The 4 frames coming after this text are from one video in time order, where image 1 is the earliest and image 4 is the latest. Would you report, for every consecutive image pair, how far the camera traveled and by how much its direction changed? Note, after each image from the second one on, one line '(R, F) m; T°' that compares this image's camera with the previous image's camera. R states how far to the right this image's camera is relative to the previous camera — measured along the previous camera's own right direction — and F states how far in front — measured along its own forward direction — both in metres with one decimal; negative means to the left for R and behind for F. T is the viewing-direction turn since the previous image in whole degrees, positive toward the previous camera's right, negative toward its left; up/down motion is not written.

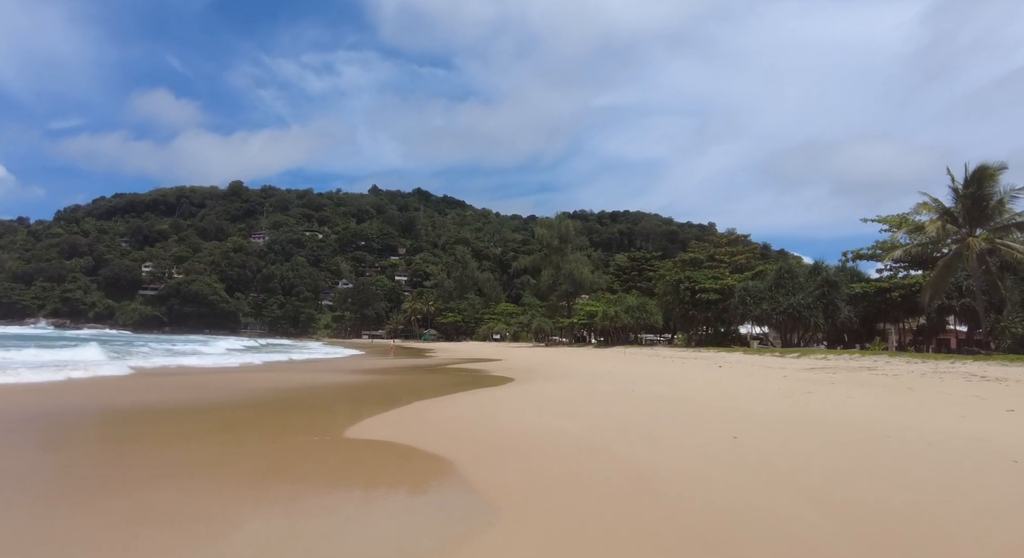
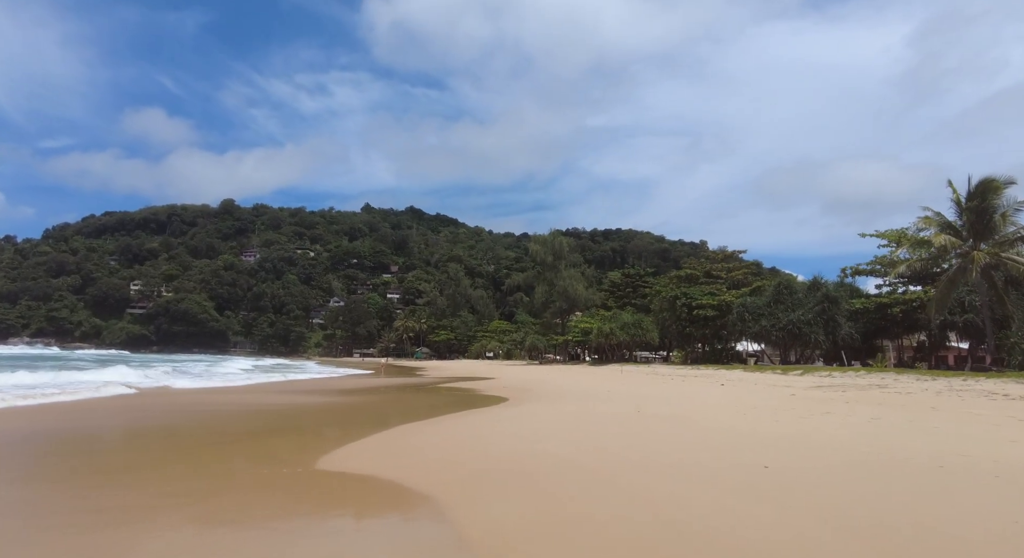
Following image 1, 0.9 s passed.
(0.0, +0.3) m; +1°
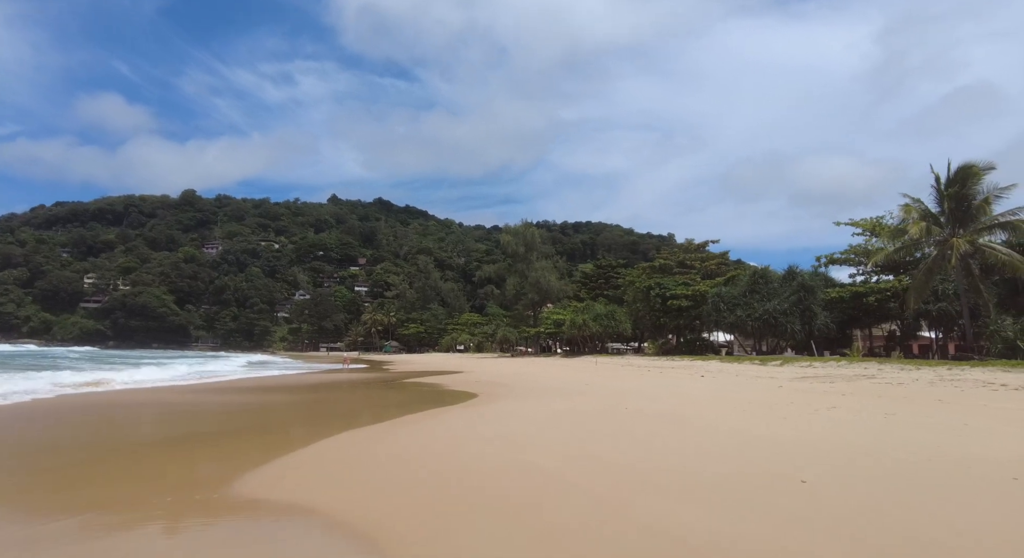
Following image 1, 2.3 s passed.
(0.0, +0.5) m; +3°
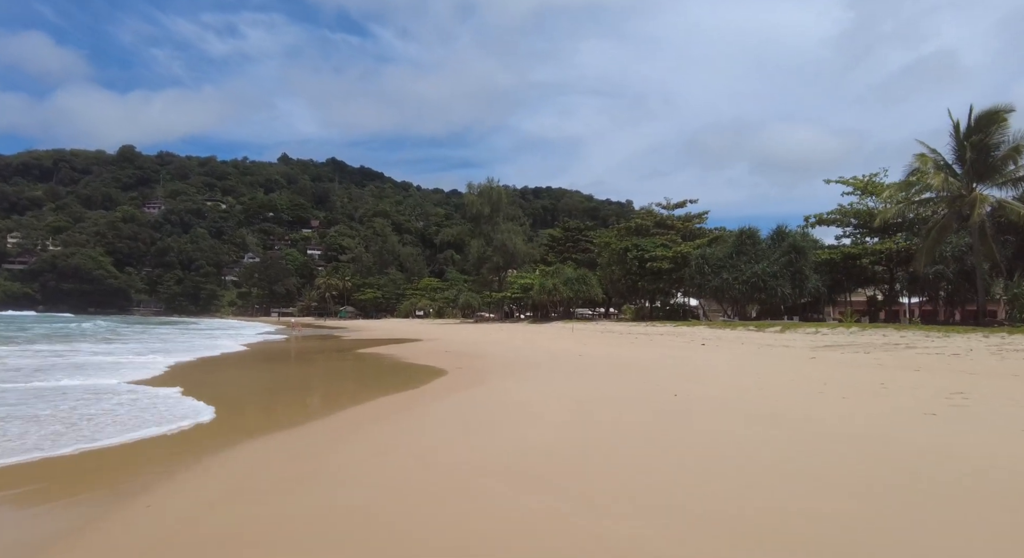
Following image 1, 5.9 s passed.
(-0.2, +1.4) m; +4°
